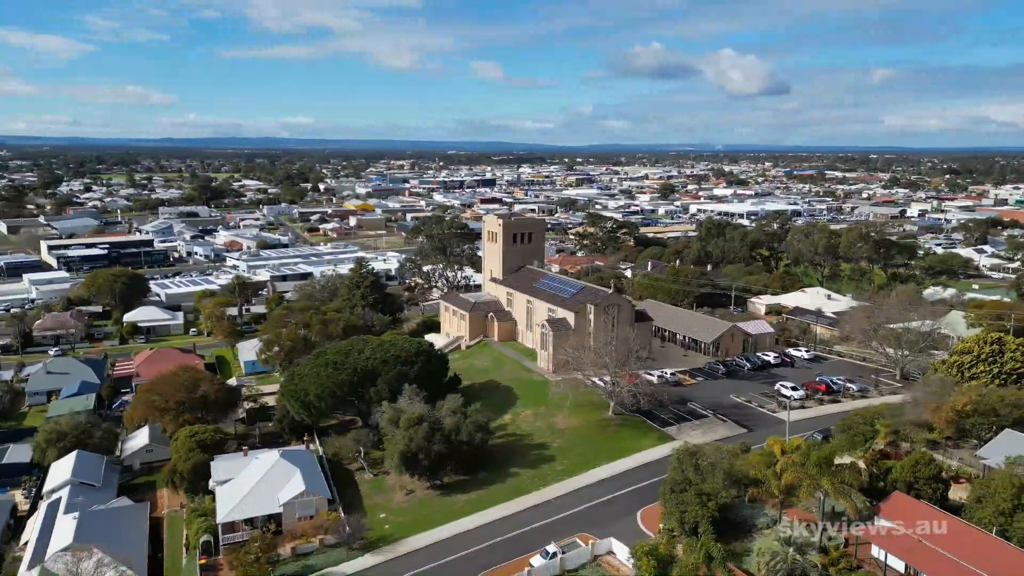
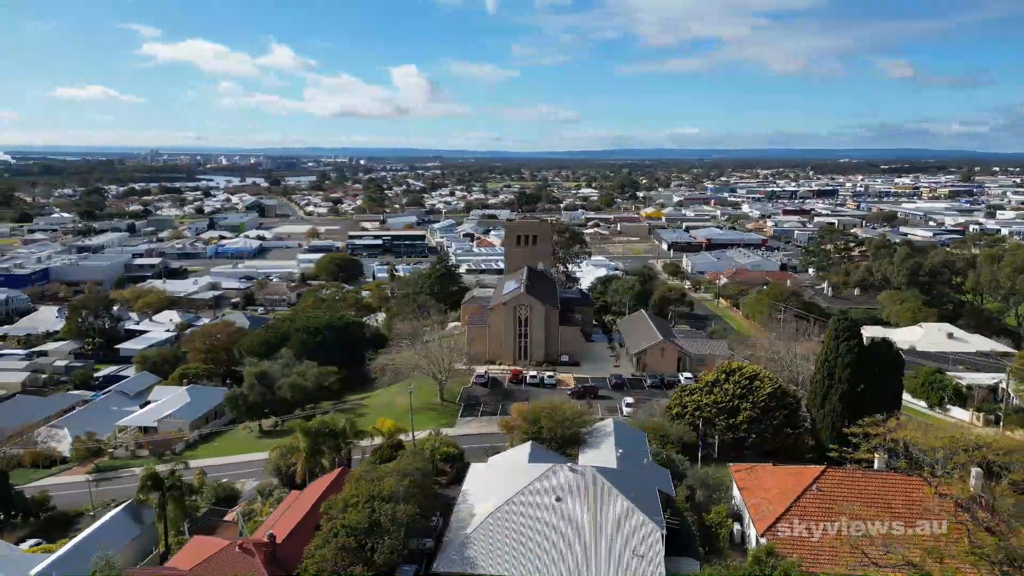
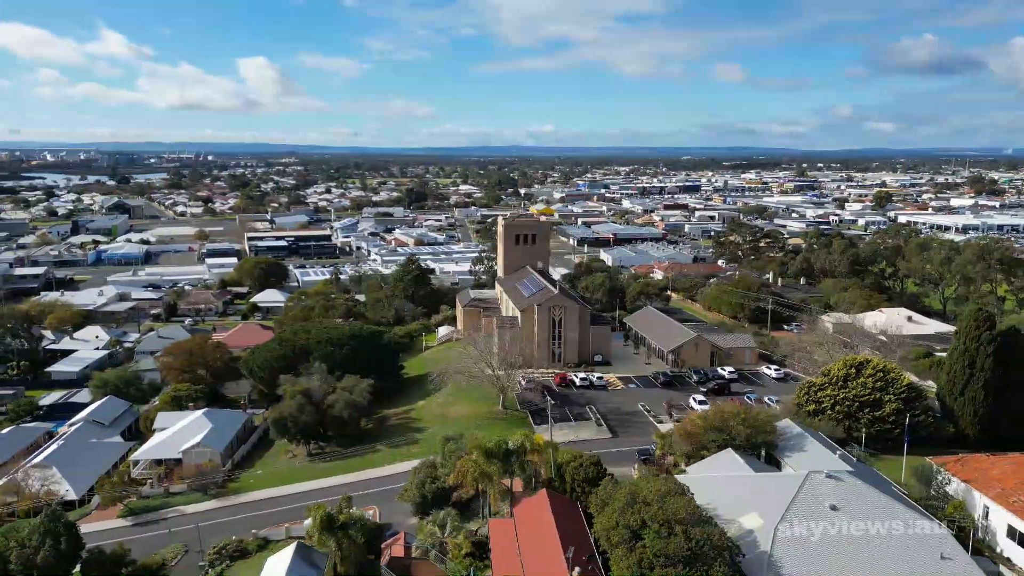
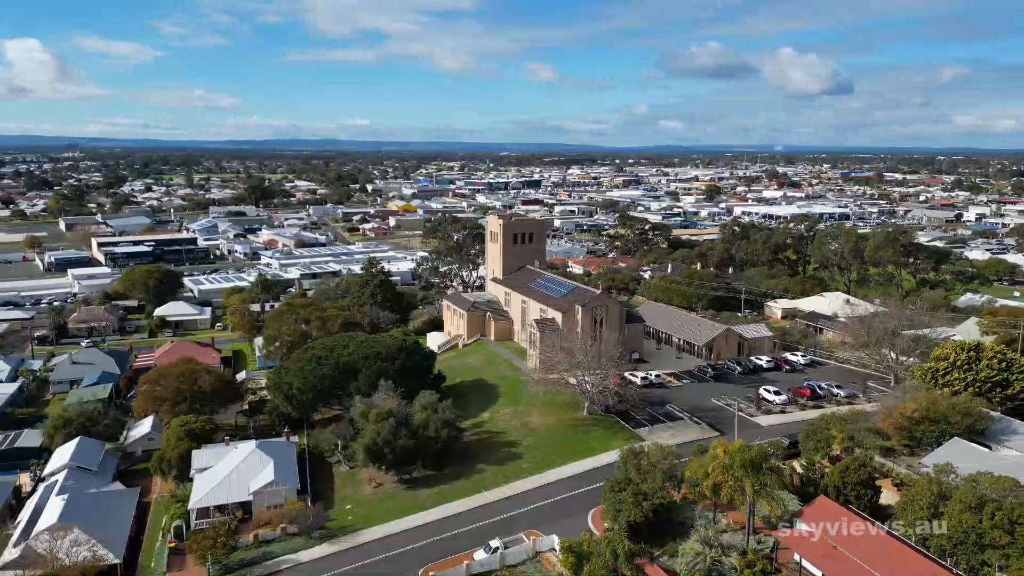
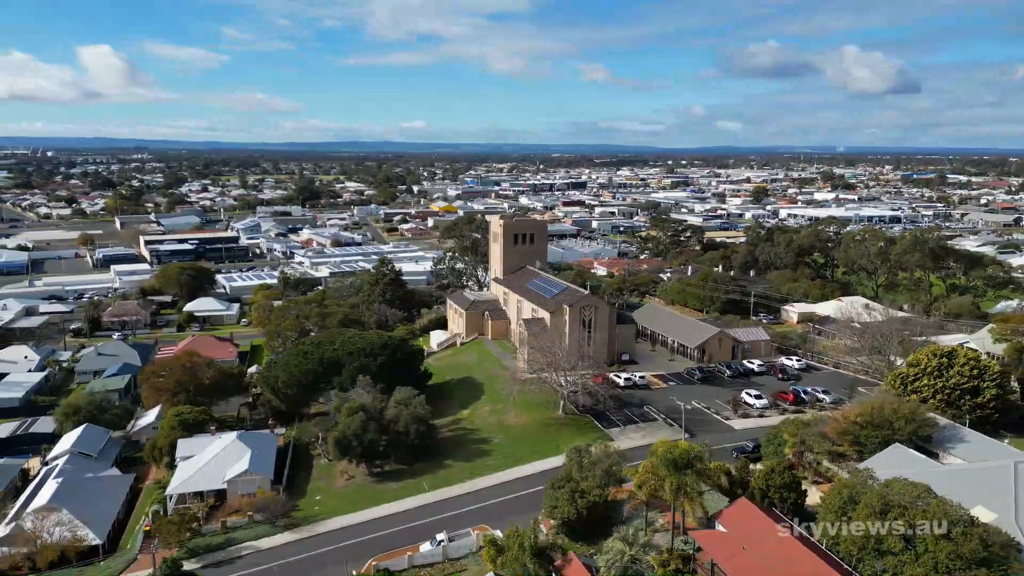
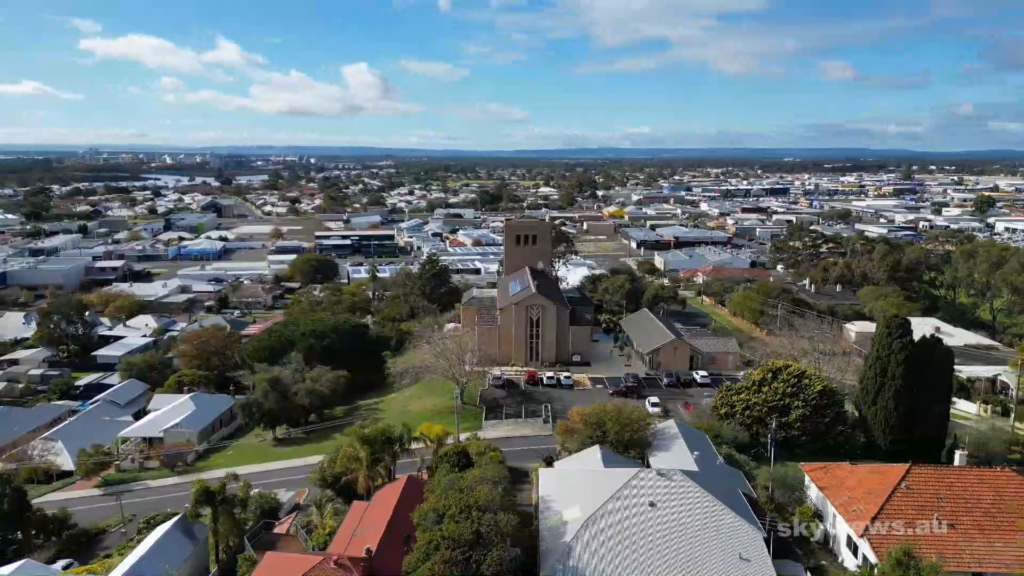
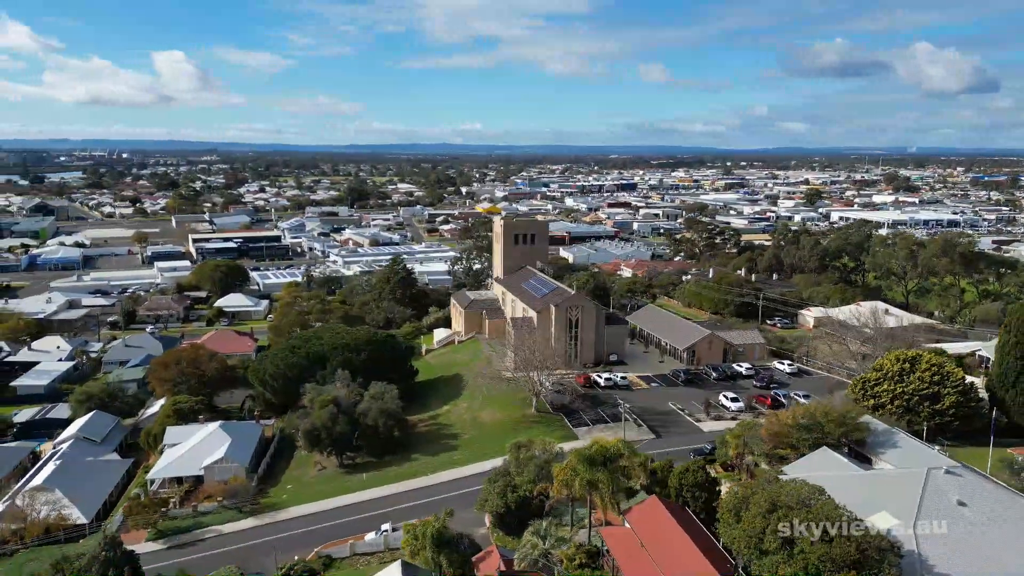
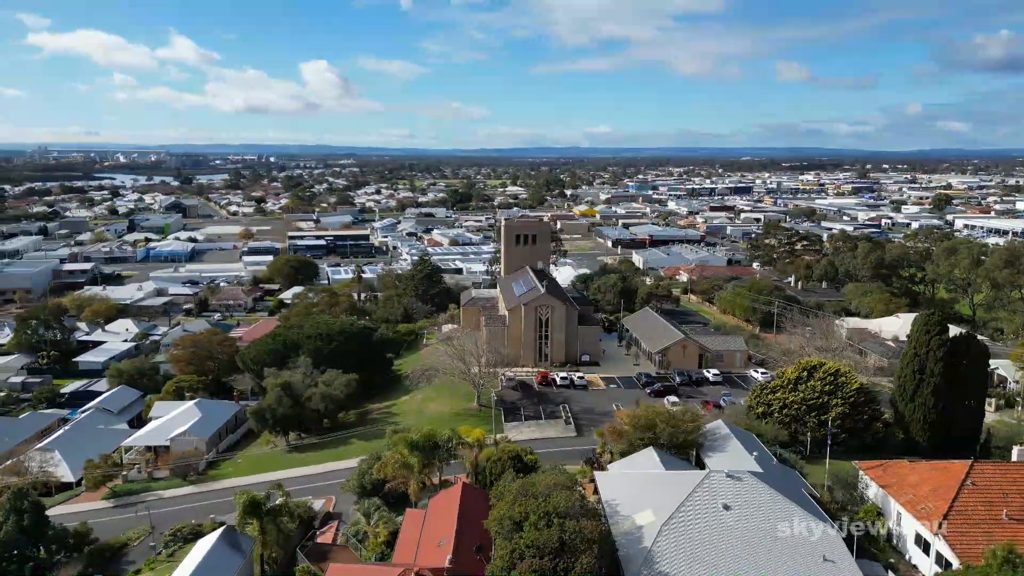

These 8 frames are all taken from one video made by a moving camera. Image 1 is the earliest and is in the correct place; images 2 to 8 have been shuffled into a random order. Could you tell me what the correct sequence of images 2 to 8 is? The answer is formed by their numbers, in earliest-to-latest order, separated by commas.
4, 5, 7, 3, 8, 6, 2
